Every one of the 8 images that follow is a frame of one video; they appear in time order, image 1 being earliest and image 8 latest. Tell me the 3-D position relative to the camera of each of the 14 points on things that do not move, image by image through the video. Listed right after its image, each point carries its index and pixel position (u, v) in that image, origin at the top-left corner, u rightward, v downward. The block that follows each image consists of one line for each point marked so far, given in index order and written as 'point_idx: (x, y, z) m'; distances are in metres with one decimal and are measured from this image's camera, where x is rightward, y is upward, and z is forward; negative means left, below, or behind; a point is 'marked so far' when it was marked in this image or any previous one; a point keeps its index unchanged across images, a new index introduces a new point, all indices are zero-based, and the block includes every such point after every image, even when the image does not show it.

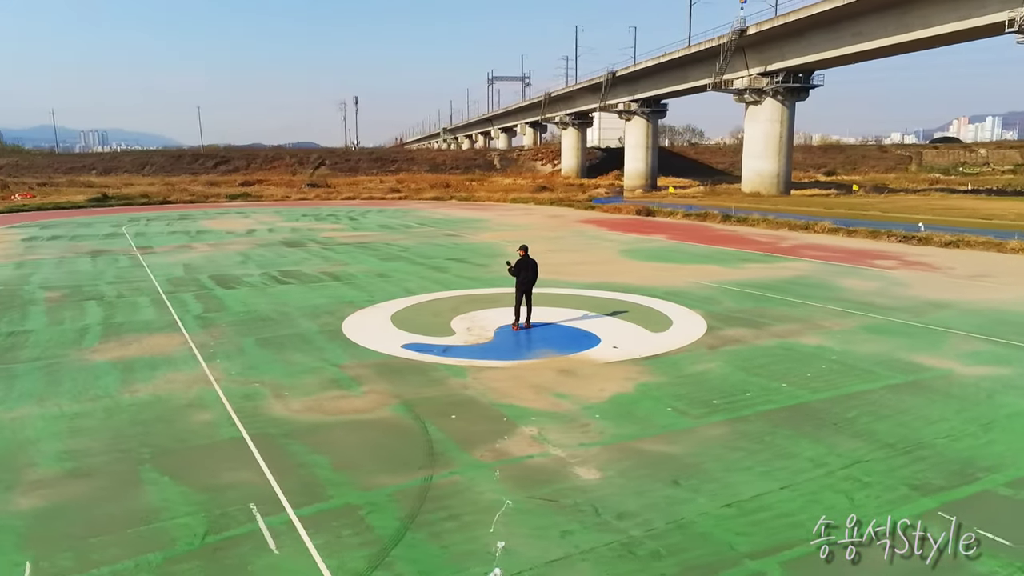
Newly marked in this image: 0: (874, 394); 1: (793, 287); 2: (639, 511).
0: (+5.0, -1.5, +10.3) m
1: (+7.1, 0.0, +18.7) m
2: (+1.2, -2.1, +7.0) m
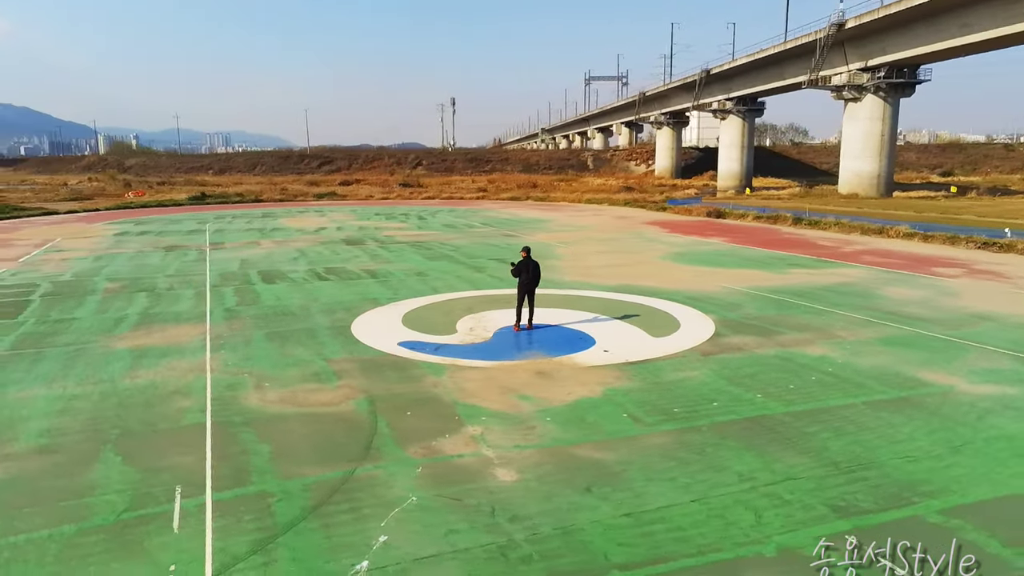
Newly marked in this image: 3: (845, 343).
0: (+4.4, -1.6, +9.8) m
1: (+7.7, -0.2, +17.8) m
2: (+0.2, -2.2, +7.0) m
3: (+6.0, -1.0, +13.3) m
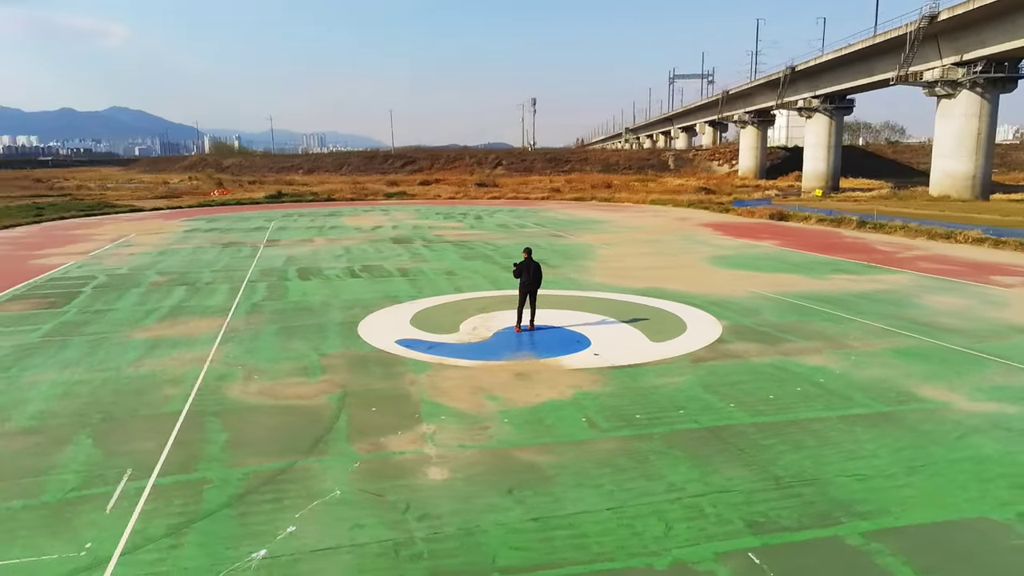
0: (+3.9, -1.7, +9.4) m
1: (+8.0, -0.4, +17.0) m
2: (-0.7, -2.2, +7.1) m
3: (+5.8, -1.1, +12.7) m
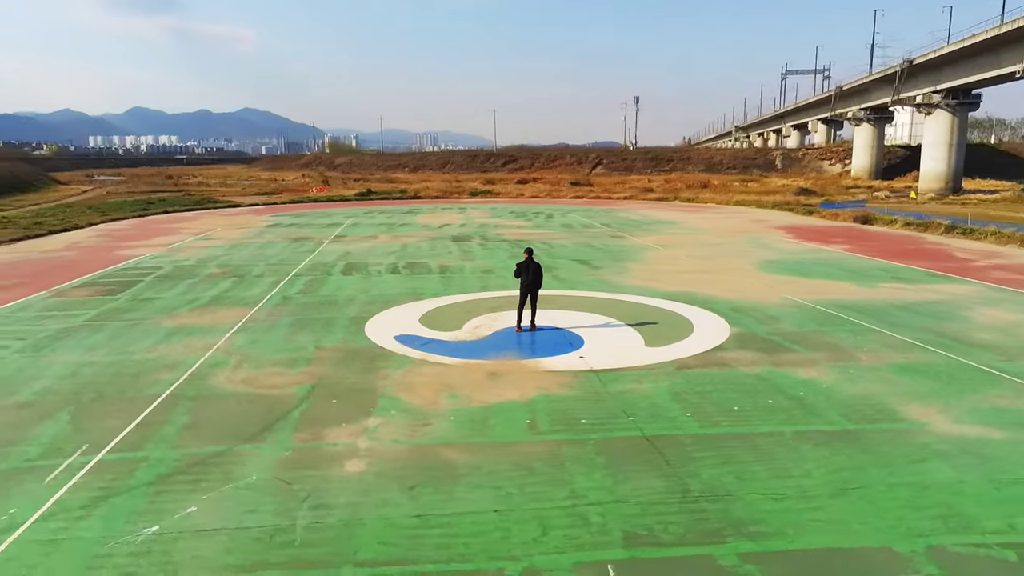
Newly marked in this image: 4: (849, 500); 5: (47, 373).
0: (+3.1, -1.8, +8.9) m
1: (+8.3, -0.6, +15.9) m
2: (-1.8, -2.1, +7.3) m
3: (+5.5, -1.3, +11.9) m
4: (+3.3, -2.1, +7.3) m
5: (-7.5, -1.4, +11.9) m
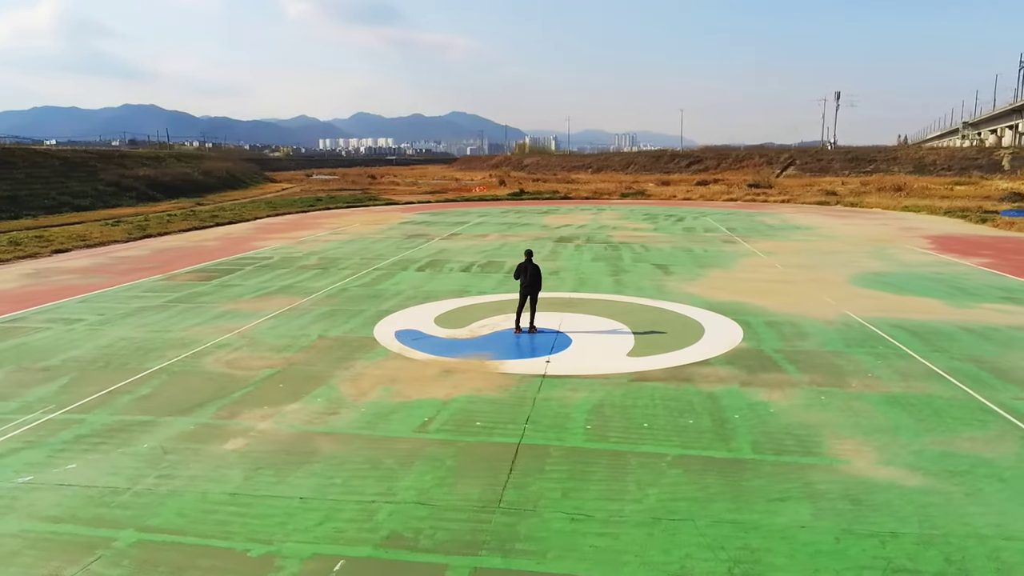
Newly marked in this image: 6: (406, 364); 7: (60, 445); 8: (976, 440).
0: (+1.5, -1.9, +8.4) m
1: (+8.3, -0.9, +13.8) m
2: (-3.6, -2.1, +8.0) m
3: (+4.6, -1.5, +10.7) m
4: (+1.3, -2.2, +6.7) m
5: (-8.0, -1.1, +13.9) m
6: (-1.8, -1.3, +12.4) m
7: (-5.4, -1.9, +8.9) m
8: (+5.6, -1.8, +8.8) m
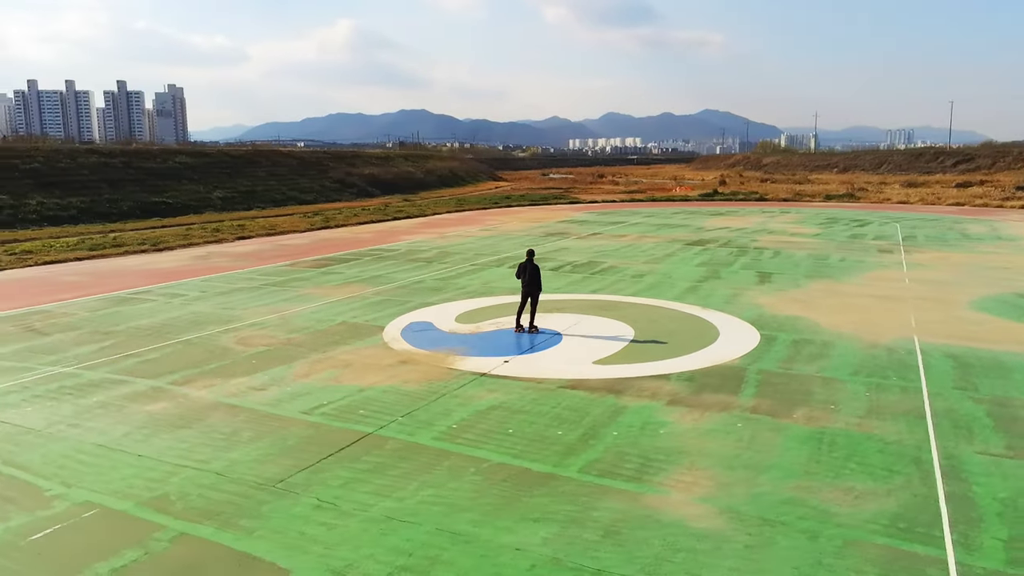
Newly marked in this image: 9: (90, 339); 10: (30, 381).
0: (-0.6, -1.9, +8.3) m
1: (+7.6, -1.3, +11.3) m
2: (-5.6, -1.8, +9.5) m
3: (+3.1, -1.7, +9.5) m
4: (-1.3, -2.2, +6.8) m
5: (-7.8, -0.6, +16.5) m
6: (-2.4, -1.1, +13.1) m
7: (-7.0, -1.6, +11.0) m
8: (+3.5, -2.1, +7.4) m
9: (-8.2, -1.0, +14.3) m
10: (-7.5, -1.5, +11.6) m
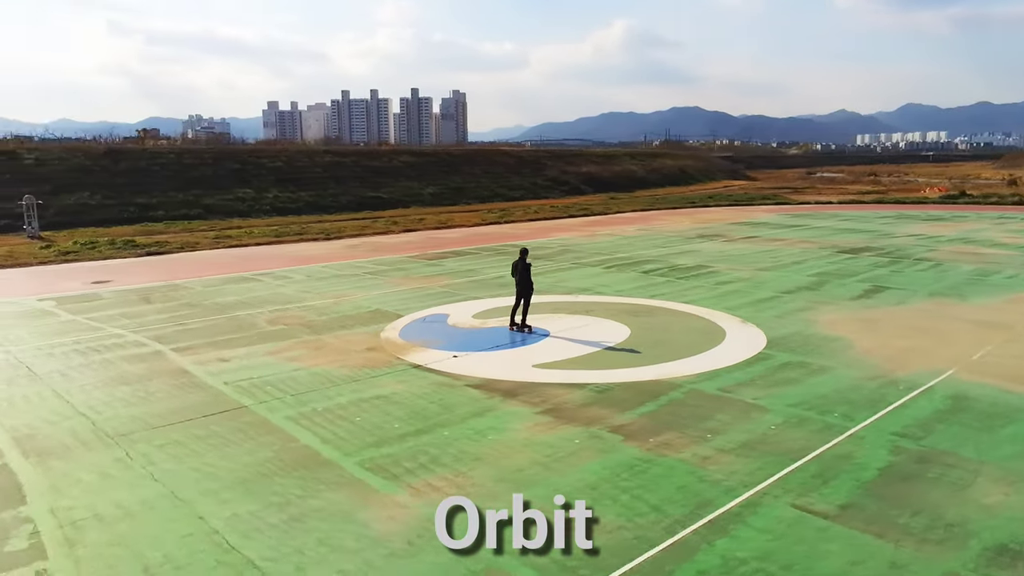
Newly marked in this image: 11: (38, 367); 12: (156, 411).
0: (-2.9, -1.8, +8.9) m
1: (+5.9, -1.7, +9.0) m
2: (-7.1, -1.4, +11.8) m
3: (+1.0, -1.8, +8.8) m
4: (-4.0, -2.0, +7.7) m
5: (-6.8, -0.2, +19.1) m
6: (-2.8, -1.0, +14.1) m
7: (-7.9, -1.1, +13.6) m
8: (+0.7, -2.1, +6.7) m
9: (-7.9, -0.5, +17.1) m
10: (-8.2, -1.0, +14.3) m
11: (-7.8, -1.3, +12.3) m
12: (-4.8, -1.7, +10.0) m
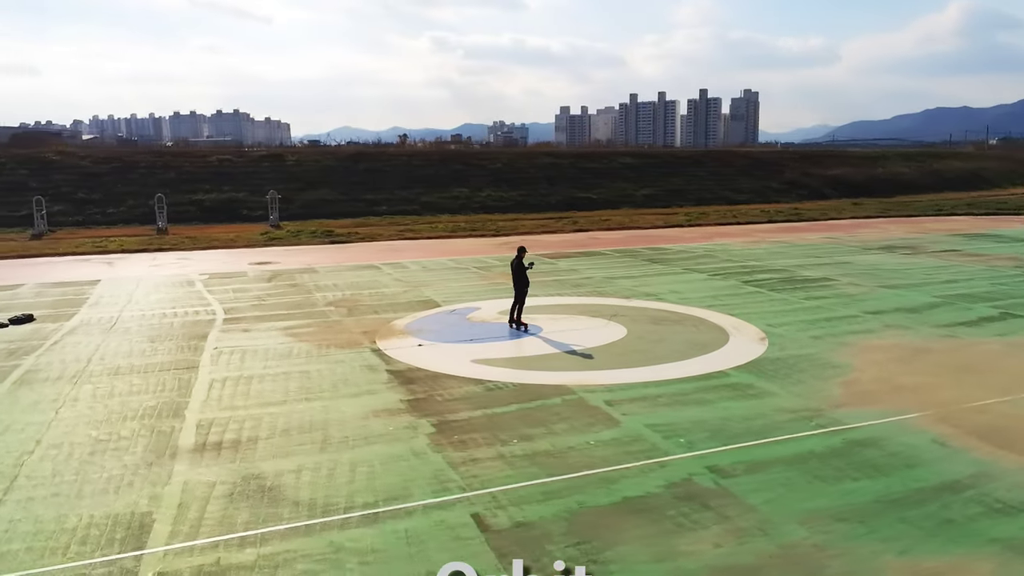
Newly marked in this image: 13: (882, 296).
0: (-4.8, -1.5, +10.5) m
1: (+3.4, -1.9, +7.4) m
2: (-7.6, -0.9, +14.7) m
3: (-1.2, -1.7, +9.0) m
4: (-6.3, -1.6, +9.9) m
5: (-4.6, +0.2, +21.4) m
6: (-2.8, -0.7, +15.3) m
7: (-7.7, -0.6, +16.7) m
8: (-2.3, -2.0, +7.2) m
9: (-6.4, 0.0, +20.0) m
10: (-7.7, -0.4, +17.5) m
11: (-8.1, -0.8, +15.5) m
12: (-6.2, -1.2, +12.2) m
13: (+8.9, -0.2, +17.6) m
